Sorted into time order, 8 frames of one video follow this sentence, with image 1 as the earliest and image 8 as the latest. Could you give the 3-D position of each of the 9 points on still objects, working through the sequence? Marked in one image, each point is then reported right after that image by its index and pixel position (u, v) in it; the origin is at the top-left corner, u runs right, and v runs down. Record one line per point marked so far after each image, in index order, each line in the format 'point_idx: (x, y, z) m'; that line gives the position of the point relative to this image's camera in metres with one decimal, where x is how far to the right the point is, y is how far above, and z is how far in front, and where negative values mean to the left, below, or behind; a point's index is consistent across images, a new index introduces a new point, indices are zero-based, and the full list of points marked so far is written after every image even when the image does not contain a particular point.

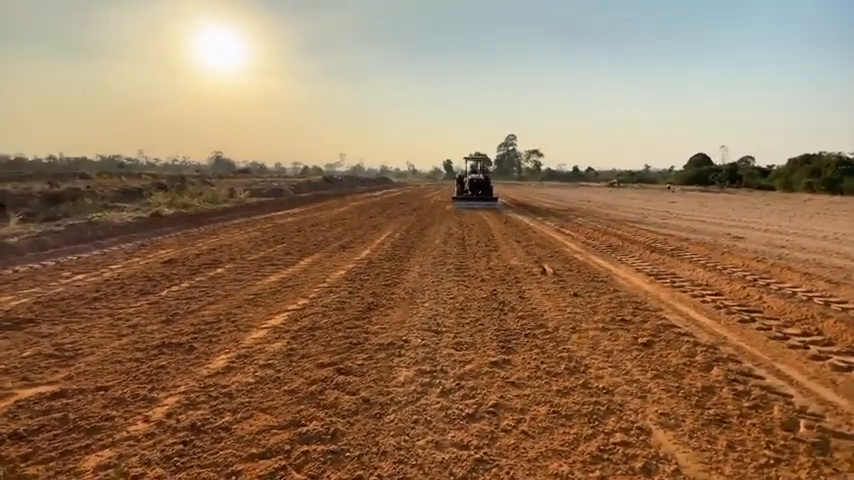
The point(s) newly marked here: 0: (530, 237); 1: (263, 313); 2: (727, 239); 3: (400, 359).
0: (+3.7, +0.1, +14.9) m
1: (-2.7, -1.2, +6.6) m
2: (+10.3, 0.0, +14.0) m
3: (-0.4, -1.5, +5.0) m
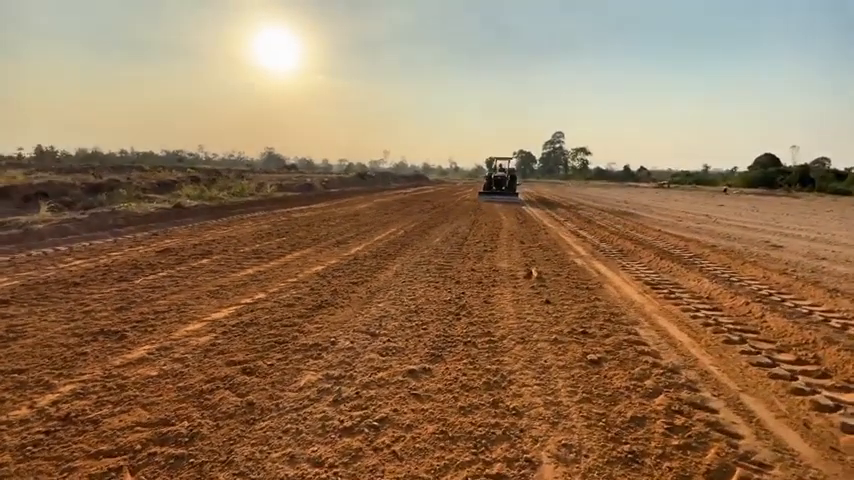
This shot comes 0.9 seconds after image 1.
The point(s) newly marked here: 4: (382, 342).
0: (+3.9, +0.1, +14.2) m
1: (-3.4, -1.0, +6.6) m
2: (+10.2, -0.3, +12.5) m
3: (-1.3, -1.4, +4.7) m
4: (-0.6, -1.3, +5.3) m
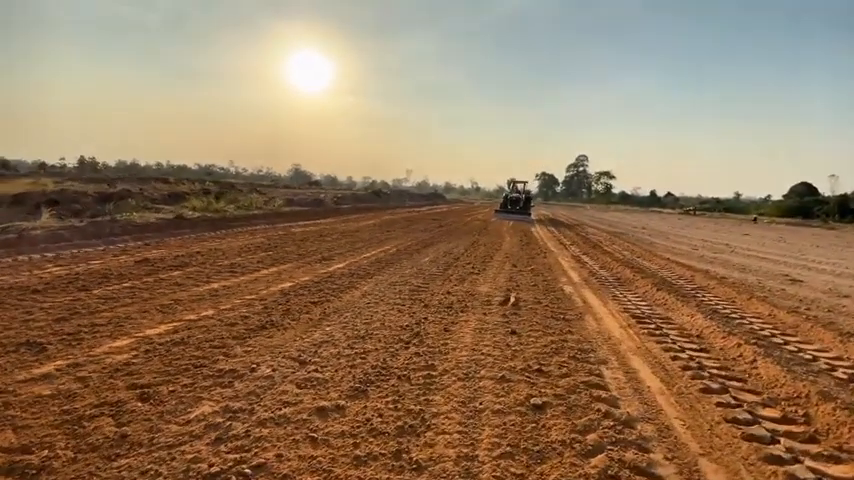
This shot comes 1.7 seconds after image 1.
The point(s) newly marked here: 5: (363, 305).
0: (+3.6, -0.7, +13.5) m
1: (-4.2, -1.2, +6.3) m
2: (+9.8, -1.2, +11.5) m
3: (-2.2, -1.6, +4.3) m
4: (-1.4, -1.5, +4.8) m
5: (-1.2, -1.2, +7.5) m
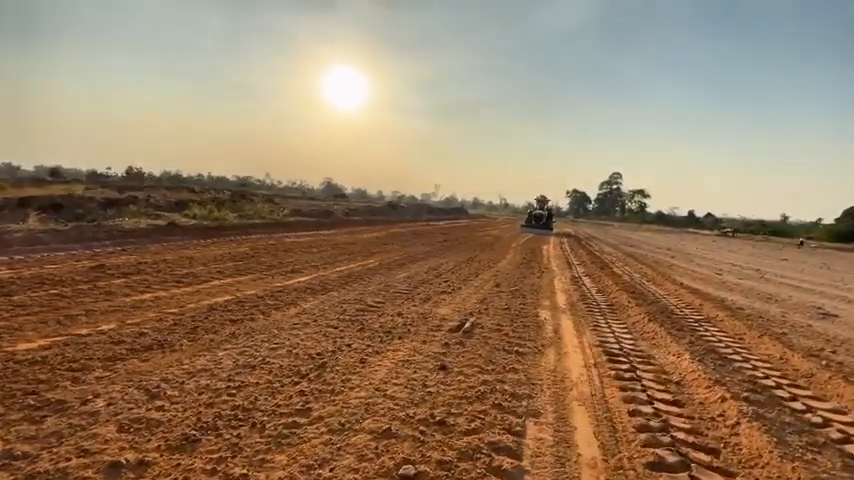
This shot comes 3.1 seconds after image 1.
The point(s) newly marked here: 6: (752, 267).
0: (+2.9, -1.2, +12.3) m
1: (-5.3, -1.3, +5.6) m
2: (+9.0, -1.8, +9.8) m
3: (-3.5, -1.6, +3.5) m
4: (-2.7, -1.6, +3.9) m
5: (-2.2, -1.4, +6.6) m
6: (+15.3, -1.3, +19.2) m
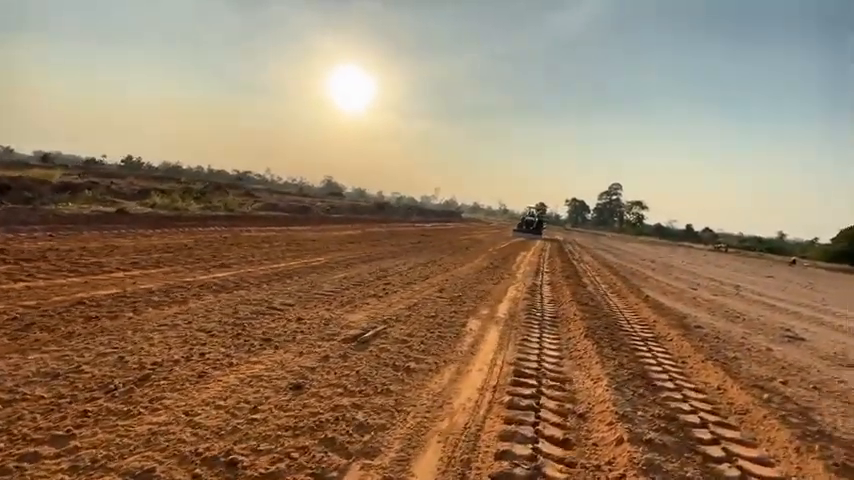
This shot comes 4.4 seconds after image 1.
0: (+1.4, -1.3, +11.4) m
1: (-6.9, -1.0, +4.7) m
2: (+7.4, -2.2, +8.9) m
3: (-5.1, -1.4, +2.6) m
4: (-4.3, -1.4, +3.0) m
5: (-3.8, -1.2, +5.7) m
6: (+13.7, -2.0, +18.3) m
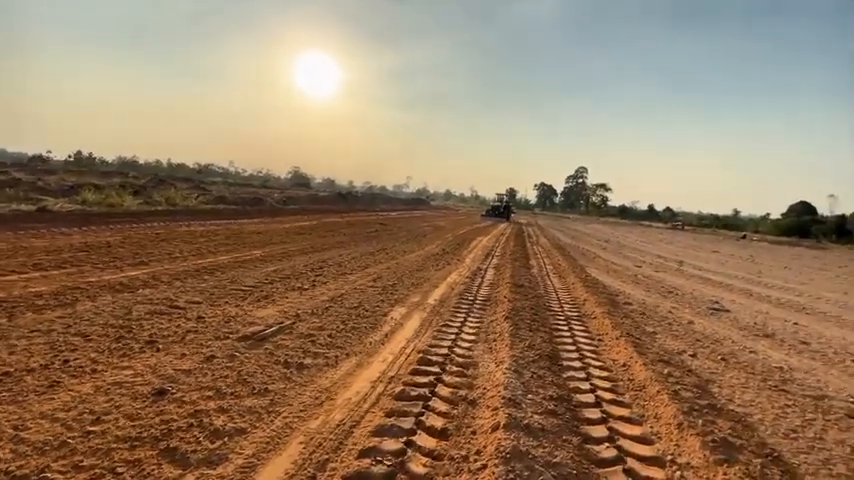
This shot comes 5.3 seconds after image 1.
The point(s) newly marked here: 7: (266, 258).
0: (-0.3, -1.0, +11.2) m
1: (-8.1, -1.1, +4.0) m
2: (+5.9, -1.6, +9.1) m
3: (-6.2, -1.5, +2.0) m
4: (-5.4, -1.5, +2.5) m
5: (-5.1, -1.2, +5.1) m
6: (+11.5, -0.9, +18.9) m
7: (-4.5, -0.5, +11.5) m
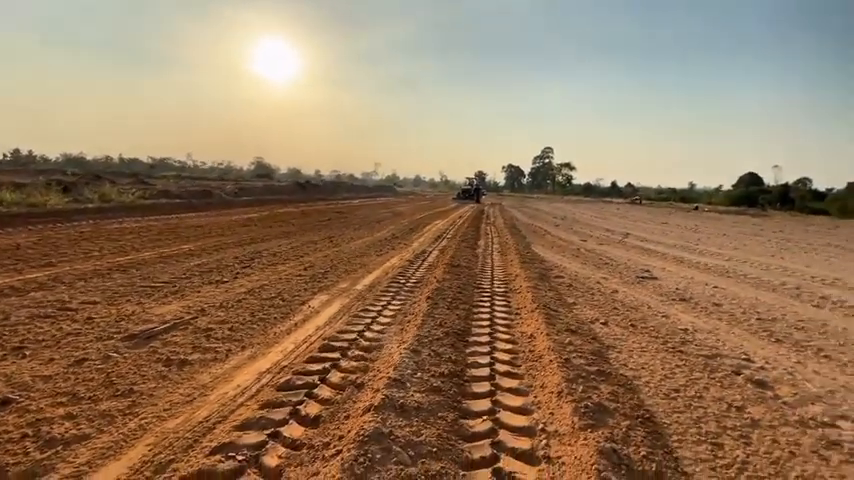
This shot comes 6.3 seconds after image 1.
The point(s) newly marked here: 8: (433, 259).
0: (-2.0, -0.6, +10.9) m
1: (-9.3, -1.3, +3.3) m
2: (+4.4, -1.0, +9.3) m
3: (-7.2, -1.7, +1.4) m
4: (-6.4, -1.6, +2.0) m
5: (-6.4, -1.2, +4.6) m
6: (+9.3, +0.3, +19.4) m
7: (-6.2, -0.3, +11.0) m
8: (+0.2, -0.5, +11.7) m
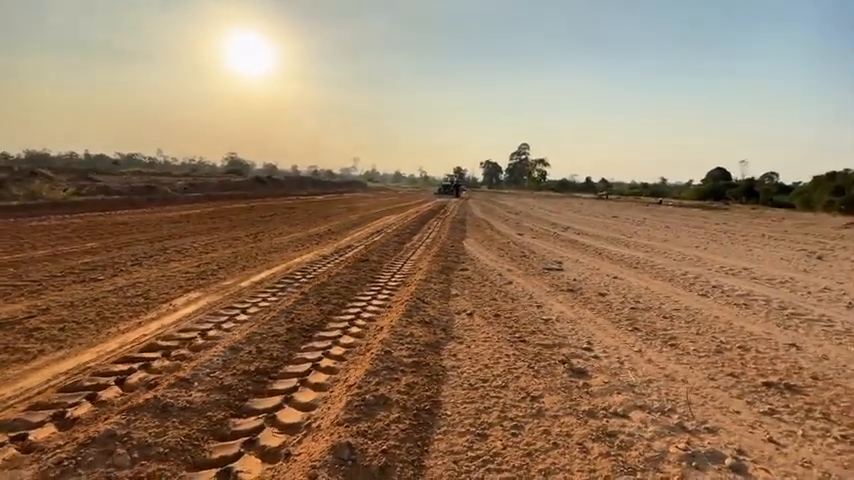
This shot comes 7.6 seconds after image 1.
0: (-4.3, -0.4, +10.7) m
1: (-11.2, -1.4, +2.7) m
2: (+2.1, -0.8, +9.3) m
3: (-9.0, -1.7, +0.9) m
4: (-8.3, -1.6, +1.5) m
5: (-8.4, -1.2, +4.2) m
6: (+6.6, +0.7, +19.6) m
7: (-8.5, -0.2, +10.5) m
8: (-2.2, -0.4, +11.5) m
